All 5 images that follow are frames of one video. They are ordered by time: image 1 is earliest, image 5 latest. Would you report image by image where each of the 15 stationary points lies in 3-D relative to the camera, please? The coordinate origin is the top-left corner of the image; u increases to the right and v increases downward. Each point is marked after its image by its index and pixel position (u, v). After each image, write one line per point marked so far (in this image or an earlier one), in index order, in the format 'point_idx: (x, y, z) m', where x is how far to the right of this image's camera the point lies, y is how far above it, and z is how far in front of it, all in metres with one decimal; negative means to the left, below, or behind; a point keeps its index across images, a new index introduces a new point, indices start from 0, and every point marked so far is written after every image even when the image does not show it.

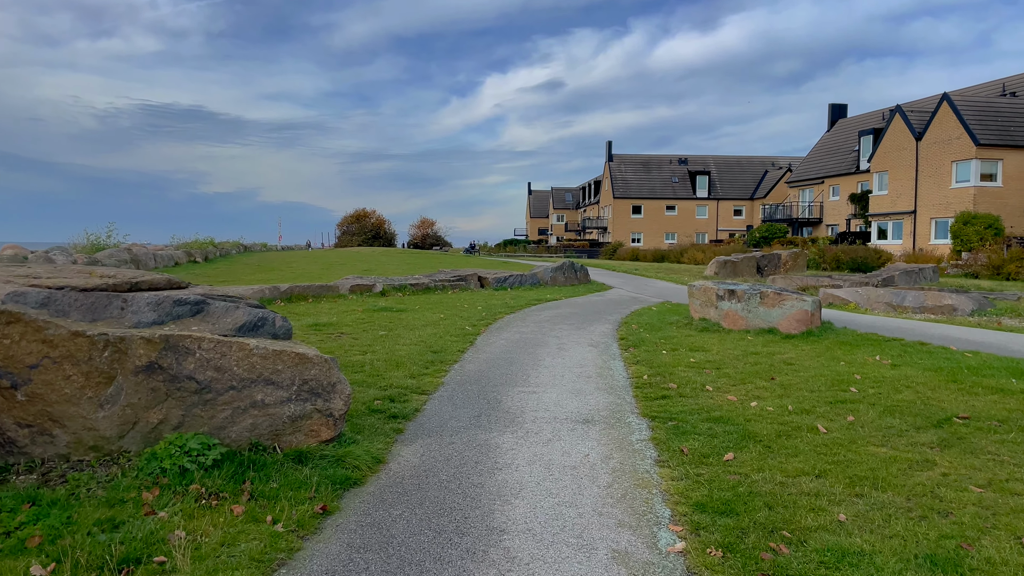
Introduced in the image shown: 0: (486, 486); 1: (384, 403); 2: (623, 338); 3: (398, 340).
0: (-0.2, -1.4, +5.6) m
1: (-1.3, -1.2, +7.9) m
2: (+1.7, -0.8, +12.0) m
3: (-1.7, -0.8, +11.6) m
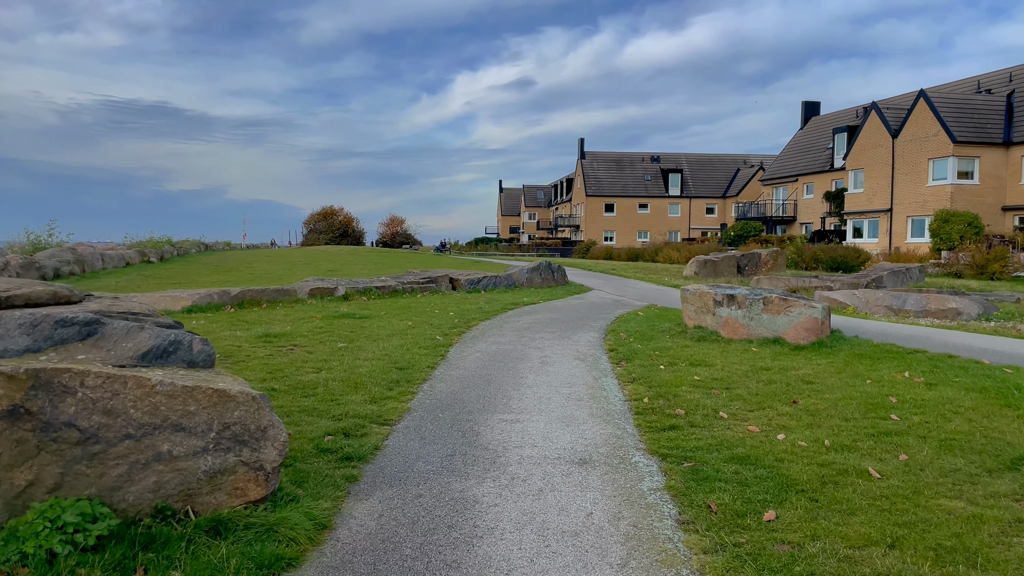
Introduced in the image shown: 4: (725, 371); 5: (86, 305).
0: (-0.3, -1.5, +4.2) m
1: (-1.5, -1.2, +6.5) m
2: (+1.4, -0.8, +10.8) m
3: (-2.0, -0.9, +10.2) m
4: (+2.4, -0.9, +8.9) m
5: (-3.0, -0.1, +5.6) m
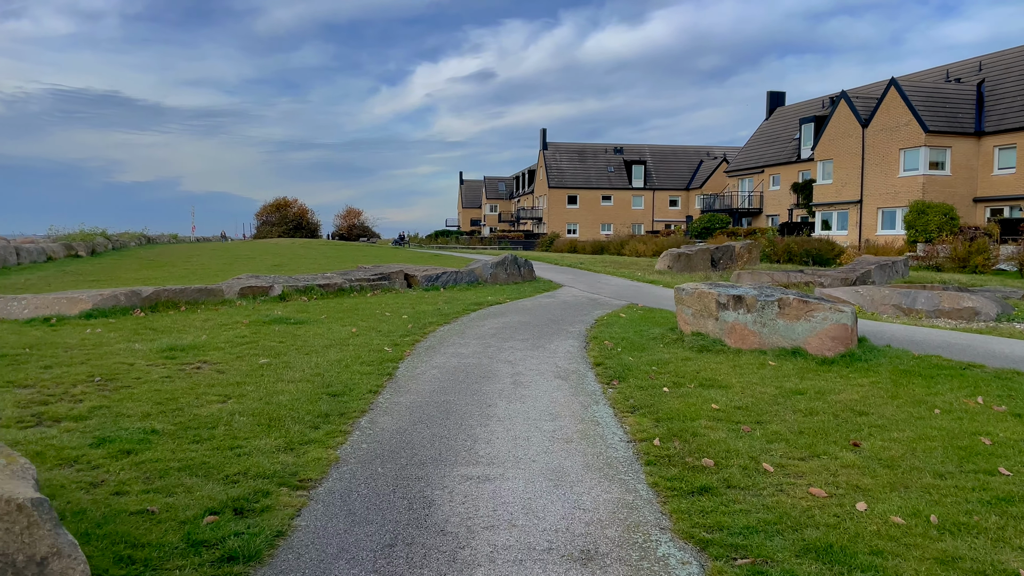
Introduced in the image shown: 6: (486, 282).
0: (-0.3, -1.6, +2.2) m
1: (-1.6, -1.3, +4.4) m
2: (+1.0, -0.9, +8.8) m
3: (-2.3, -0.9, +8.1) m
4: (+2.1, -1.0, +7.1) m
5: (-3.2, -0.2, +3.5) m
6: (-0.6, +0.1, +18.8) m
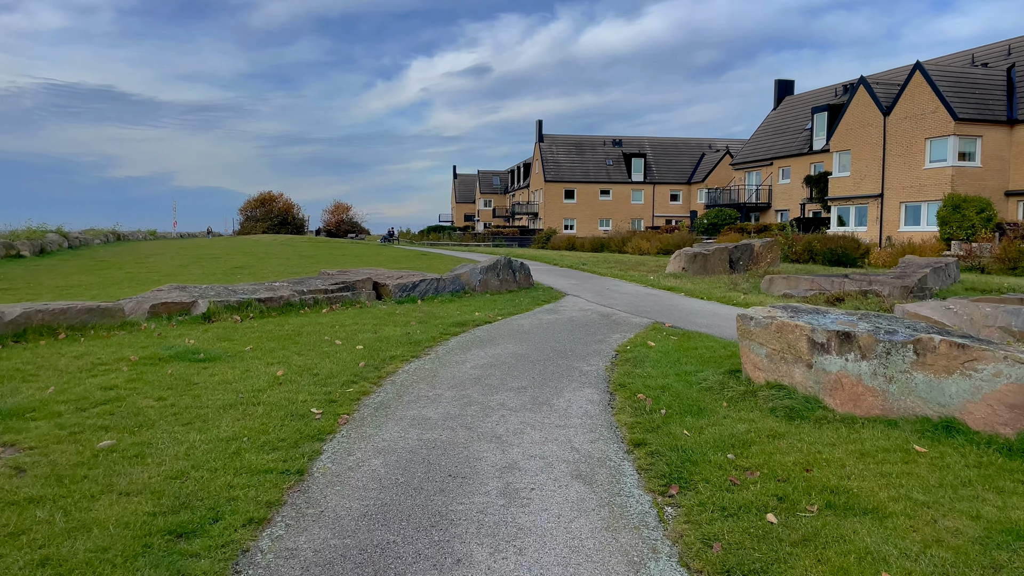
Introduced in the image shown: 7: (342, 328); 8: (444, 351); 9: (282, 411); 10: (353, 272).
0: (-0.4, -1.9, -1.0) m
1: (-1.7, -1.6, +1.2) m
2: (+0.9, -1.1, +5.6) m
3: (-2.4, -1.2, +4.9) m
4: (+2.1, -1.2, +3.9) m
5: (-3.2, -0.5, +0.3) m
6: (-0.7, -0.1, +15.6) m
7: (-2.3, -0.6, +10.7) m
8: (-0.8, -0.7, +9.2) m
9: (-1.9, -1.0, +6.4) m
10: (-3.1, +0.3, +15.5) m
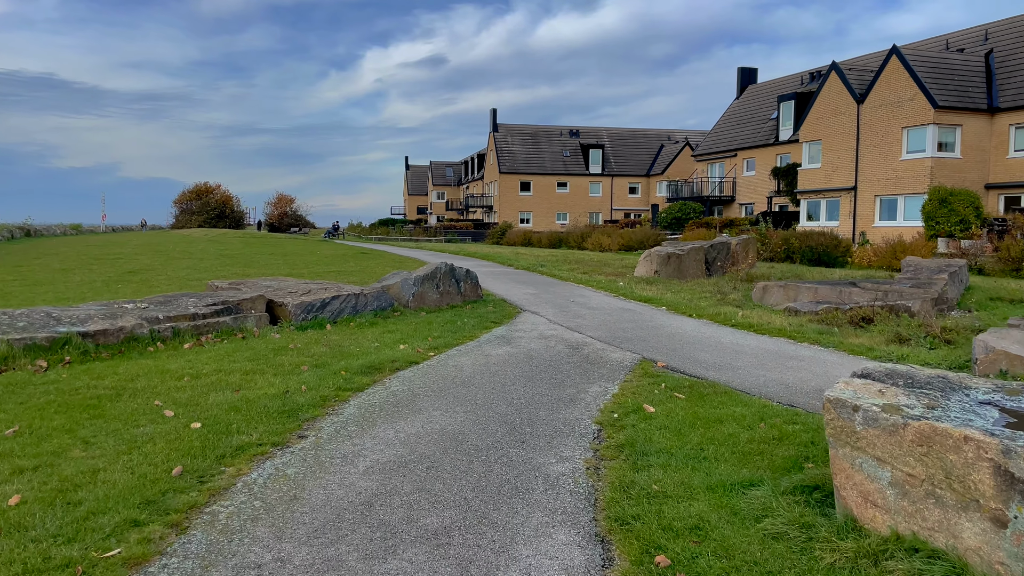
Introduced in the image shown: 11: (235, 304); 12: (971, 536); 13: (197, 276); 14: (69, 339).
0: (-0.4, -2.3, -4.2) m
1: (-1.8, -2.0, -2.1) m
2: (+0.6, -1.5, +2.4) m
3: (-2.7, -1.5, +1.5) m
4: (+1.8, -1.6, +0.7) m
5: (-3.3, -0.9, -3.2) m
6: (-1.7, -0.3, +12.2) m
7: (-3.0, -0.9, +7.3) m
8: (-1.3, -1.1, +5.9) m
9: (-2.3, -1.3, +3.0) m
10: (-4.0, 0.0, +12.0) m
11: (-3.7, -0.2, +10.4) m
12: (+2.0, -1.1, +3.3) m
13: (-7.8, +0.3, +19.7) m
14: (-4.5, -0.5, +8.0) m
